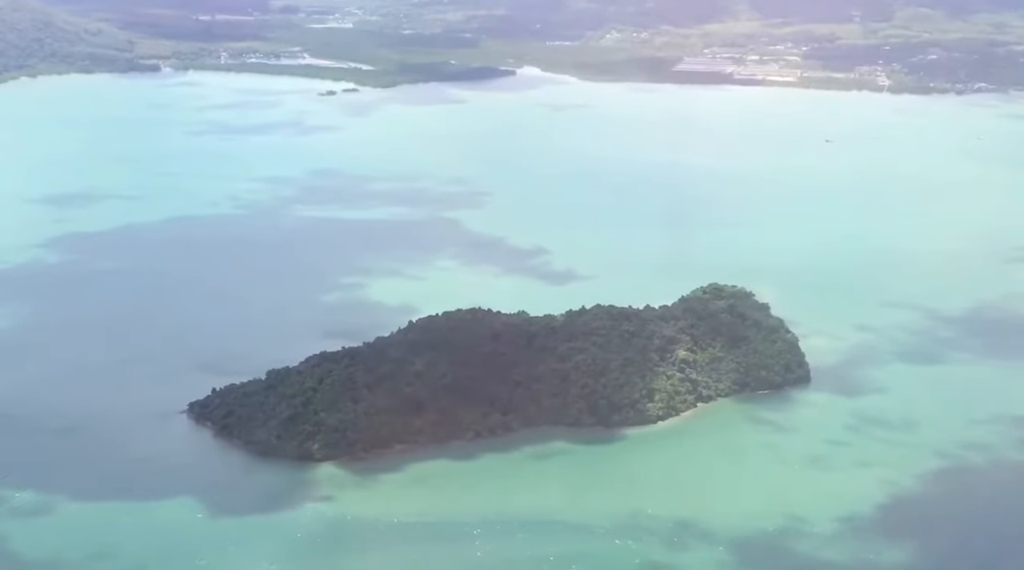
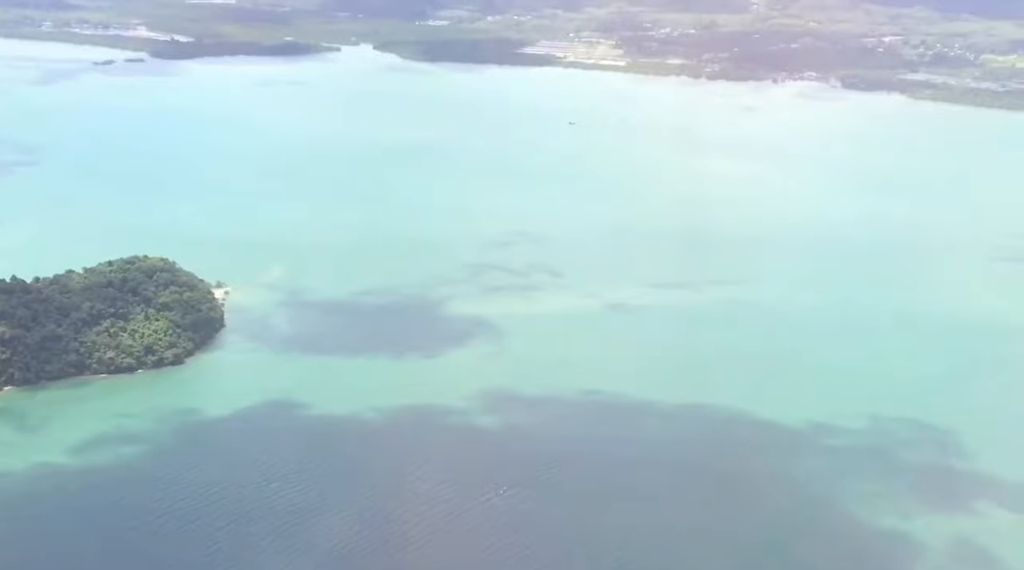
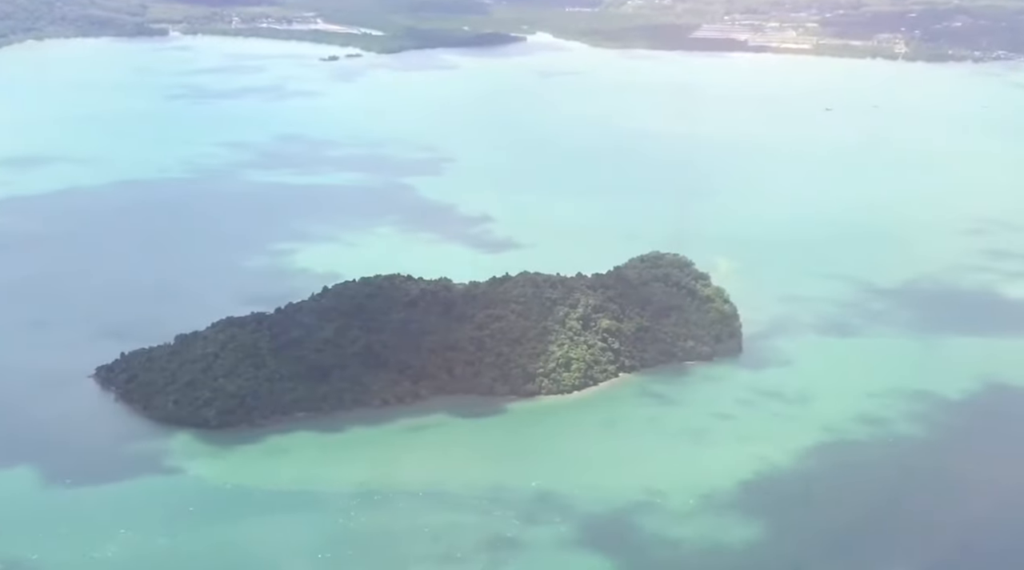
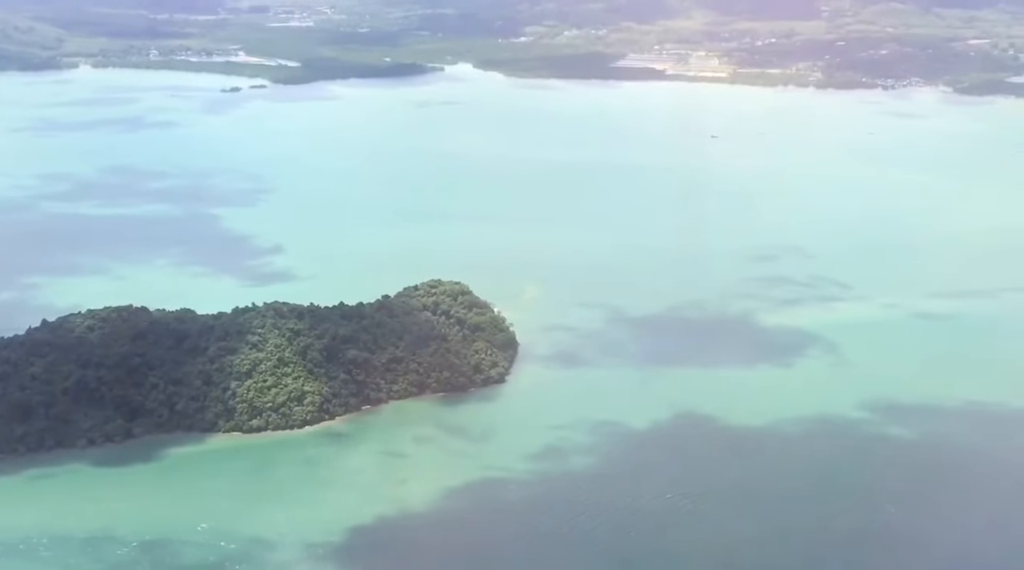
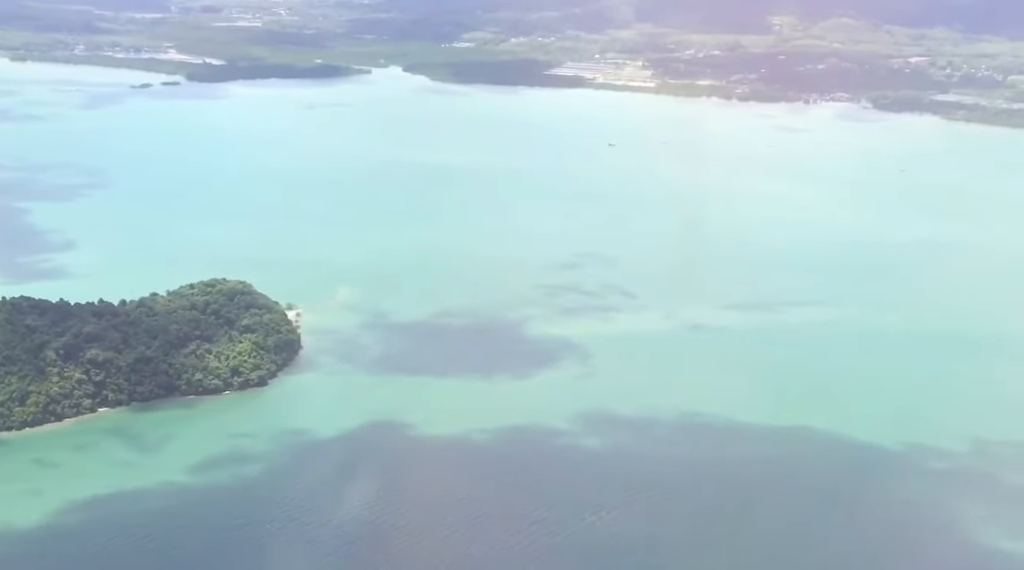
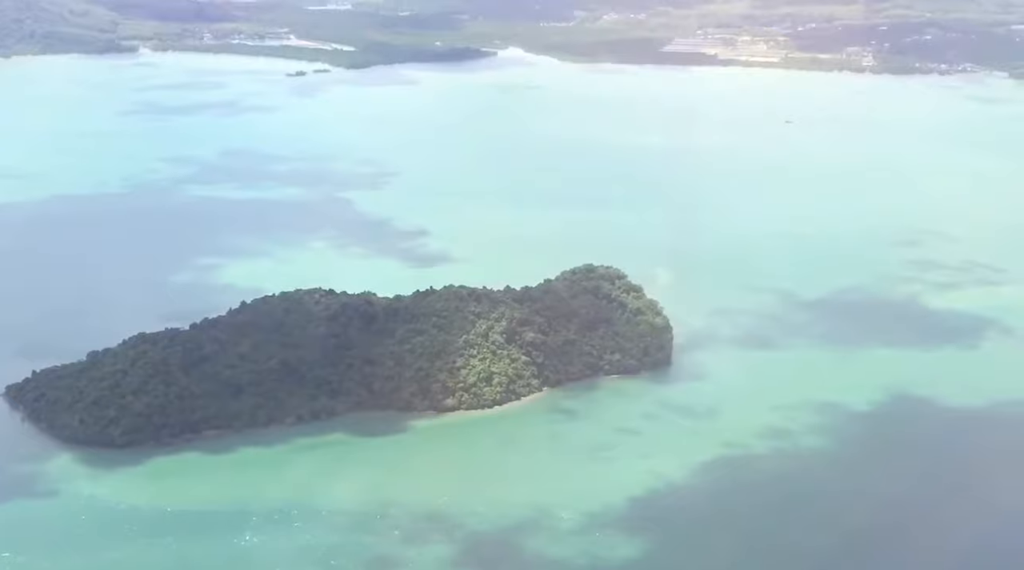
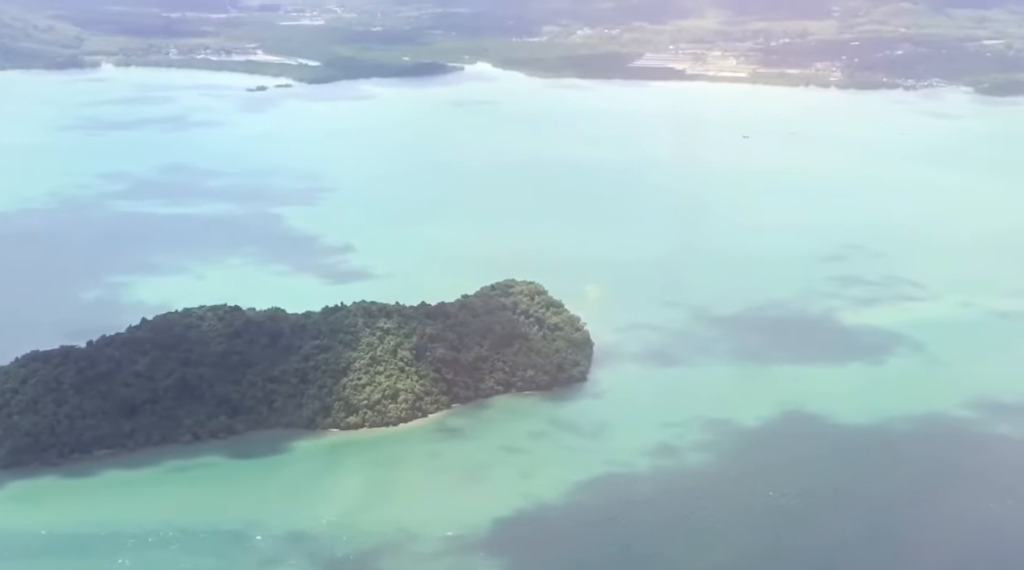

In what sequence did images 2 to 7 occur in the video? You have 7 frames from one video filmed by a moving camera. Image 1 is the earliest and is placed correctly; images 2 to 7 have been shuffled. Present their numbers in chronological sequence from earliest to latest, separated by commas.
3, 6, 7, 4, 5, 2
